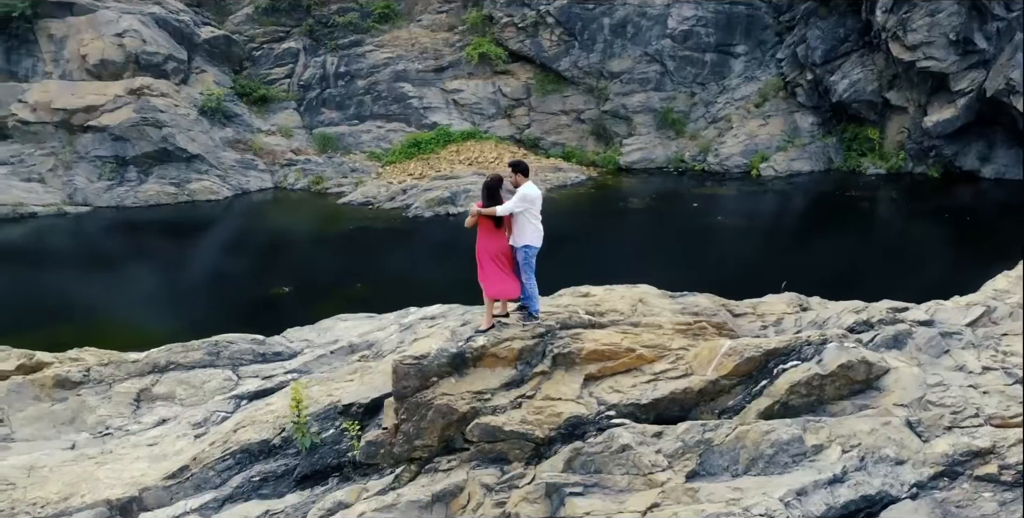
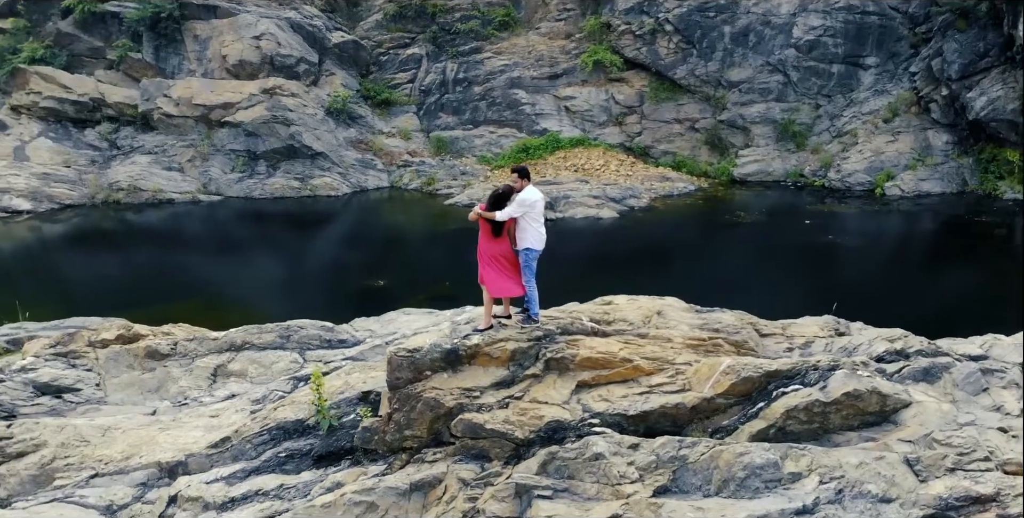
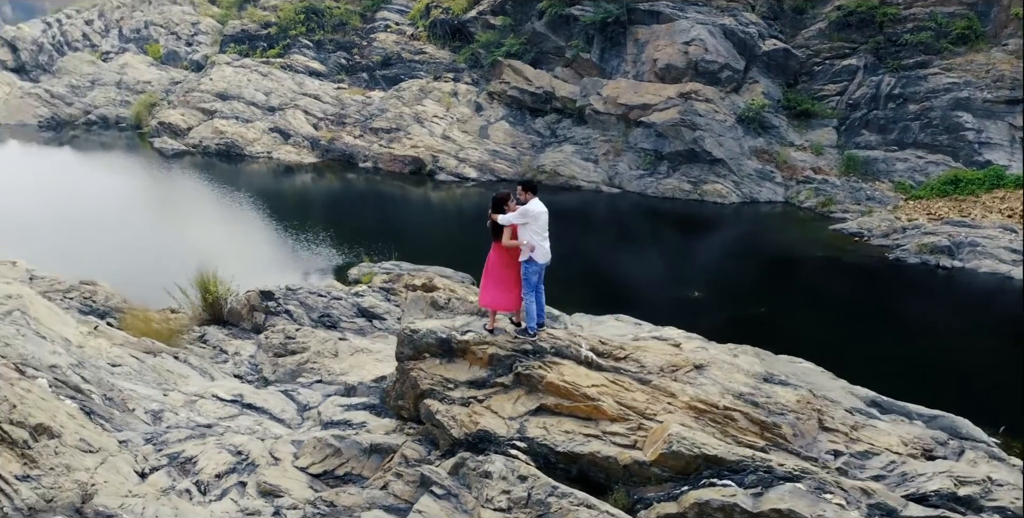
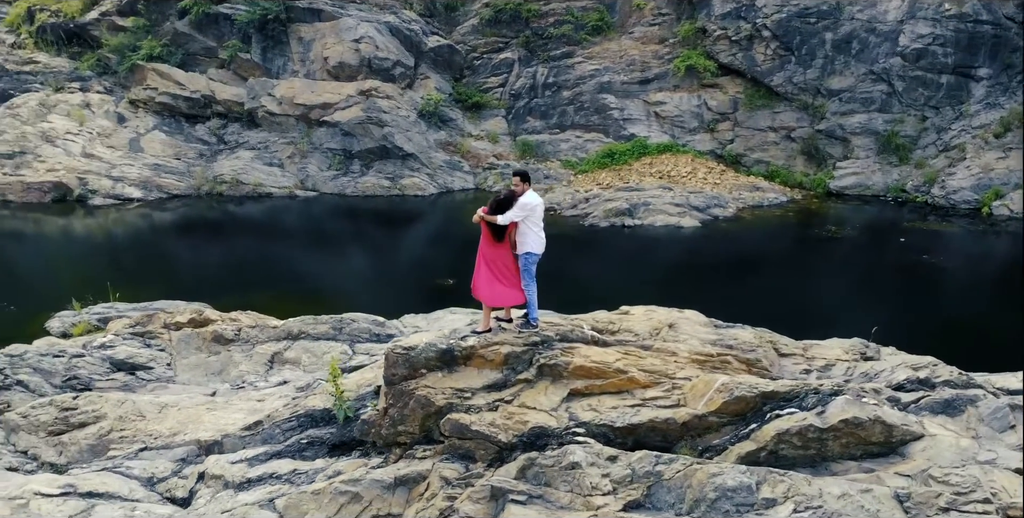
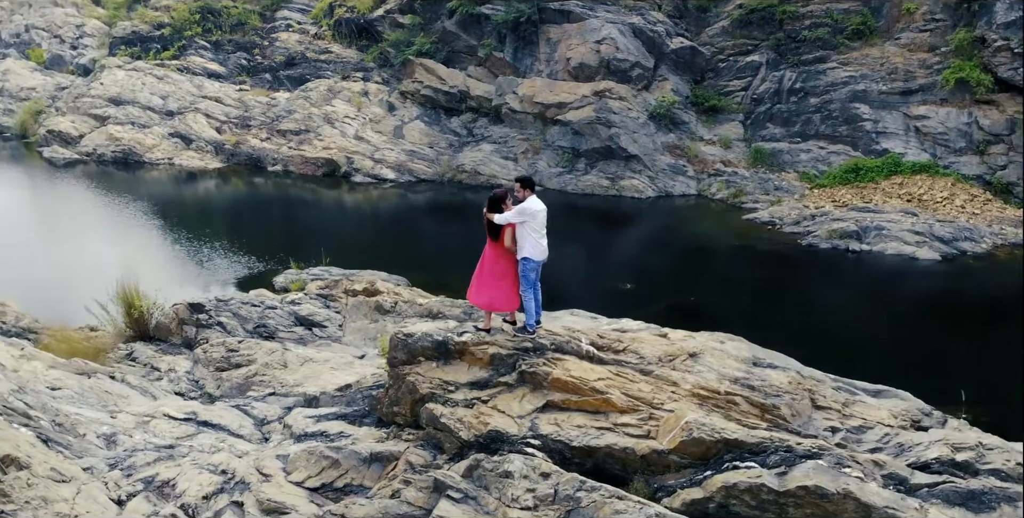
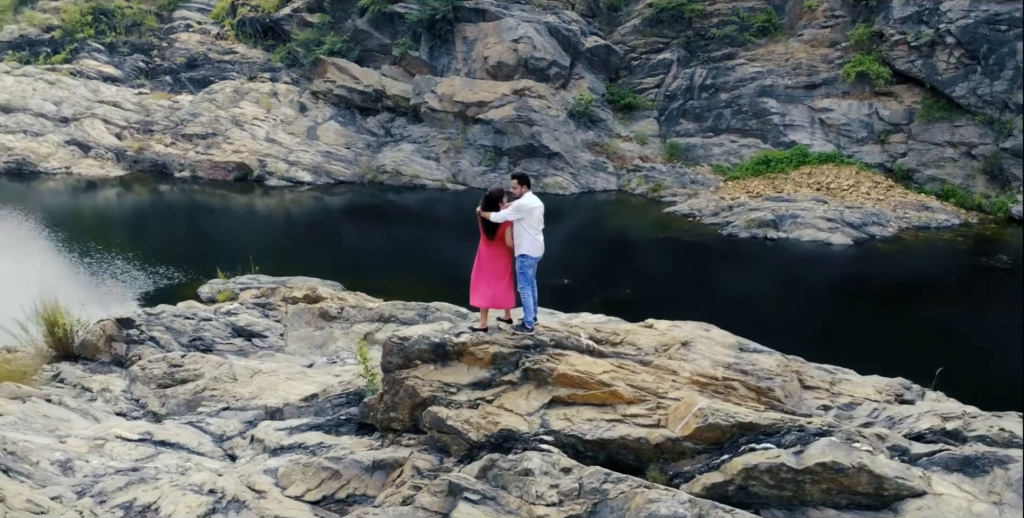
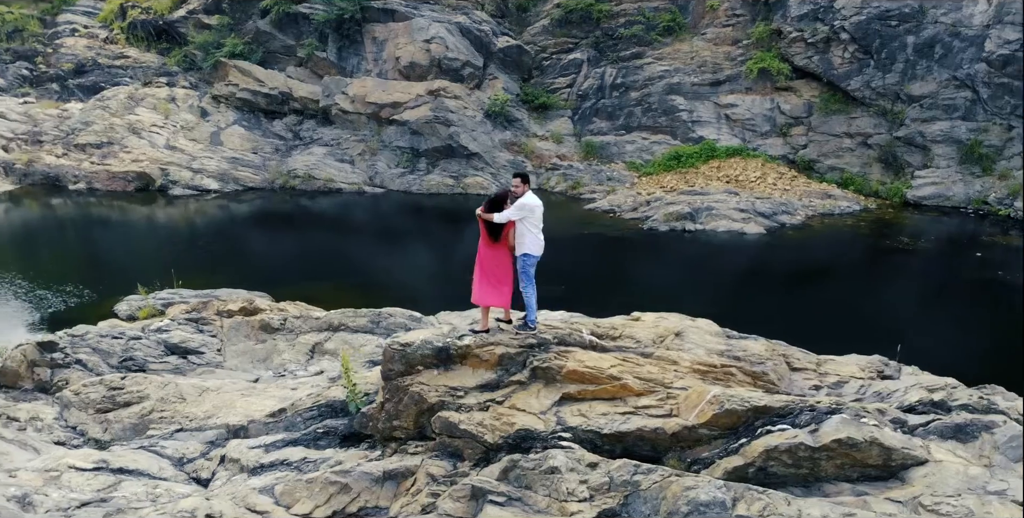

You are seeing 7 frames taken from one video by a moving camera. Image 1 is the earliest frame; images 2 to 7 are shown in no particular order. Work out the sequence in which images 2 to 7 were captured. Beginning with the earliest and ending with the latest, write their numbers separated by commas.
2, 4, 7, 6, 5, 3
